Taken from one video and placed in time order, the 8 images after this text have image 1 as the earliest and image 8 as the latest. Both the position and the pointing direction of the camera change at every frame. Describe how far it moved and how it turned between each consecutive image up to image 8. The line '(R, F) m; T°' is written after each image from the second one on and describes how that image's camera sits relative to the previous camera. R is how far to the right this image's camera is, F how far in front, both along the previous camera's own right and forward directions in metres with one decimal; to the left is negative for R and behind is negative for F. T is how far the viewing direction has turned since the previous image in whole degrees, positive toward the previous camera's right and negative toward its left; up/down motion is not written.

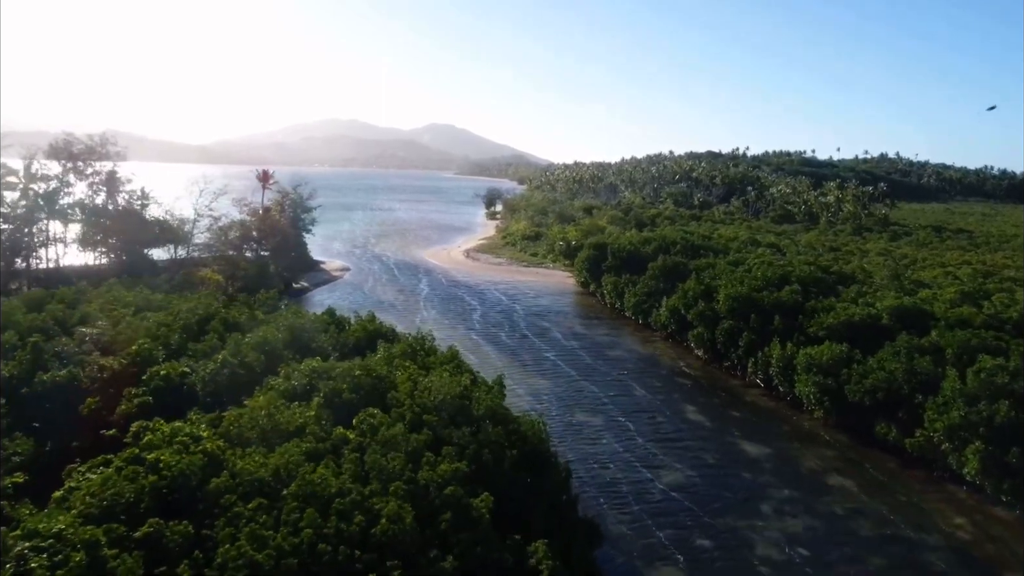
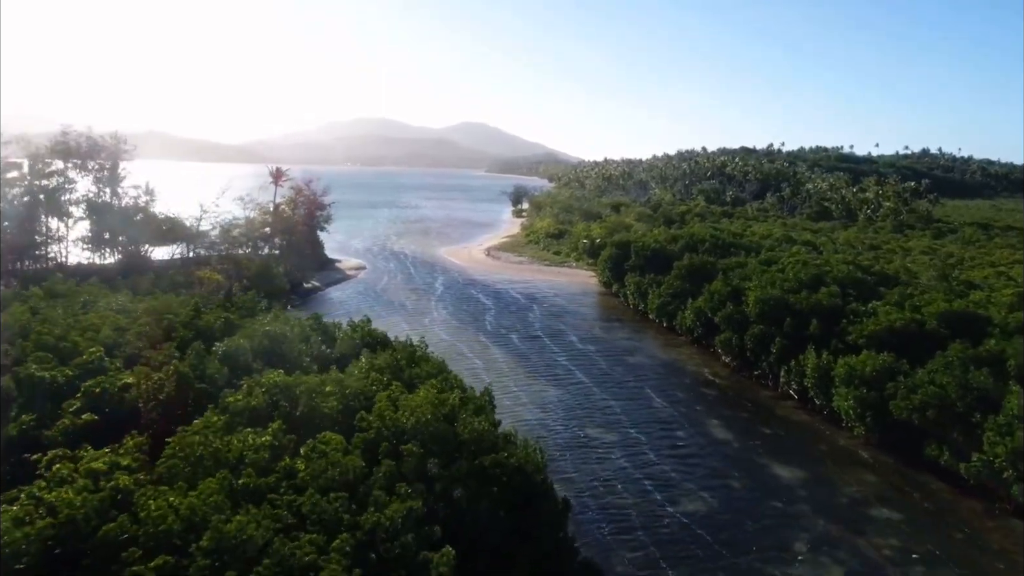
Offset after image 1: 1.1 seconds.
(+1.1, +2.9) m; -2°
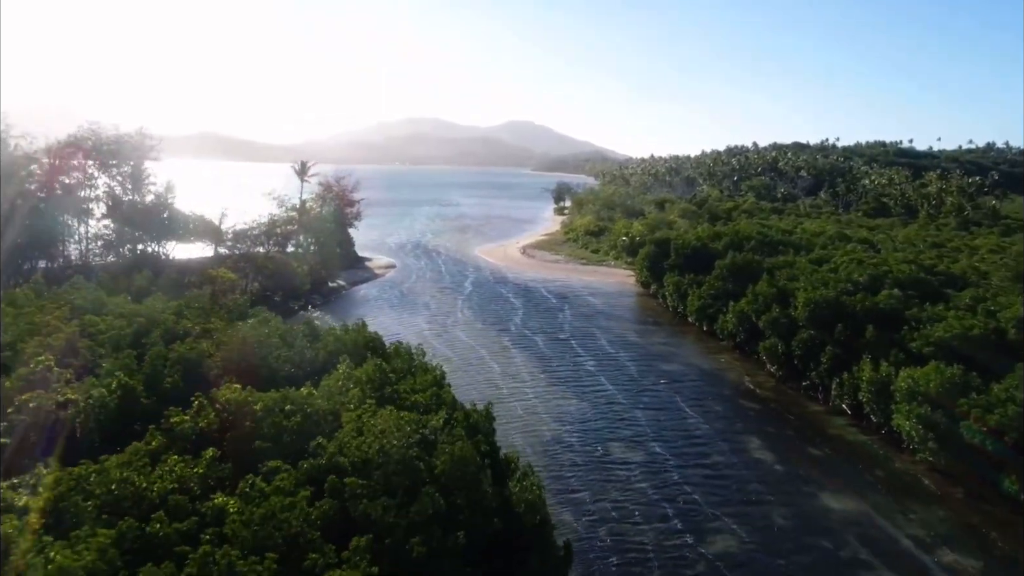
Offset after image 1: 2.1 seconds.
(+1.2, +3.0) m; -4°
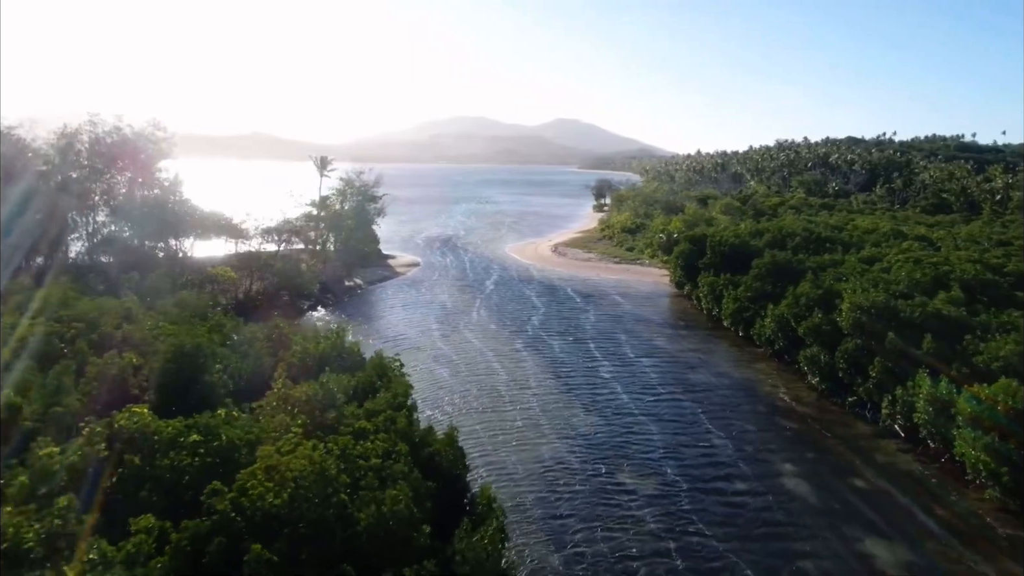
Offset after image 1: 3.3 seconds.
(+1.6, +3.3) m; -4°
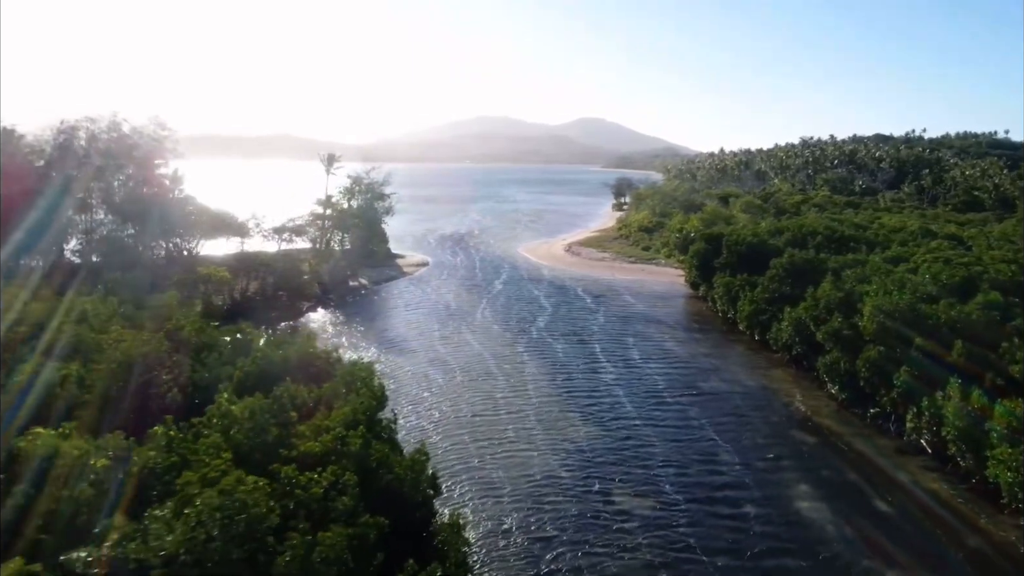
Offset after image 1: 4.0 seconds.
(+1.1, +1.8) m; -2°
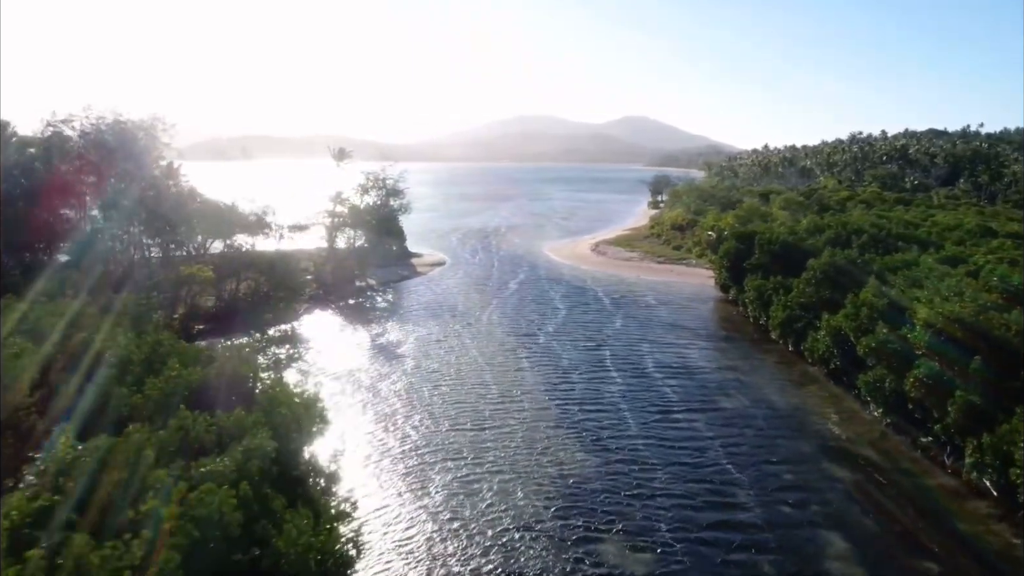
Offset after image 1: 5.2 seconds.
(+1.8, +3.6) m; -3°
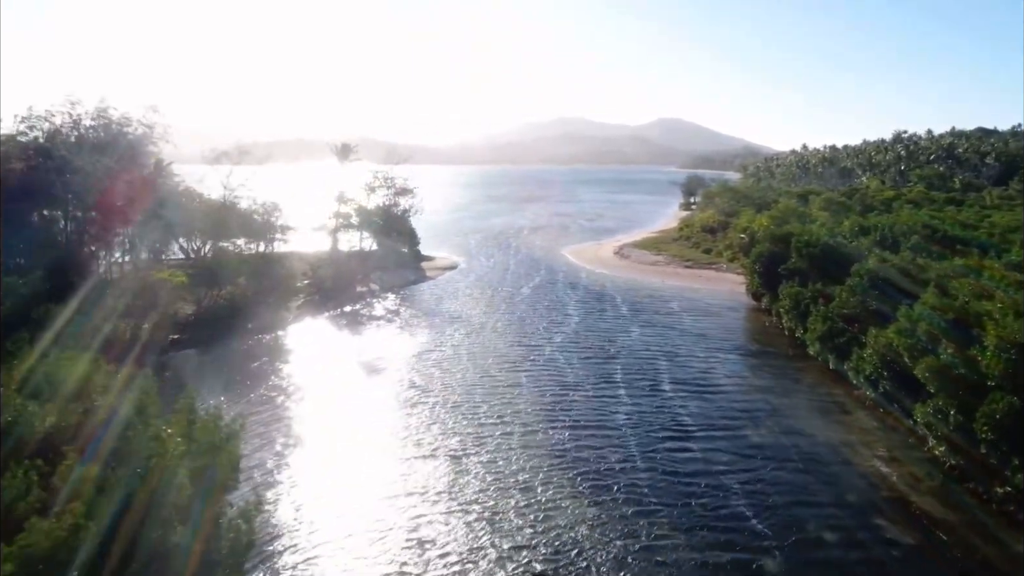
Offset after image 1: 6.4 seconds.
(+1.4, +4.0) m; -3°
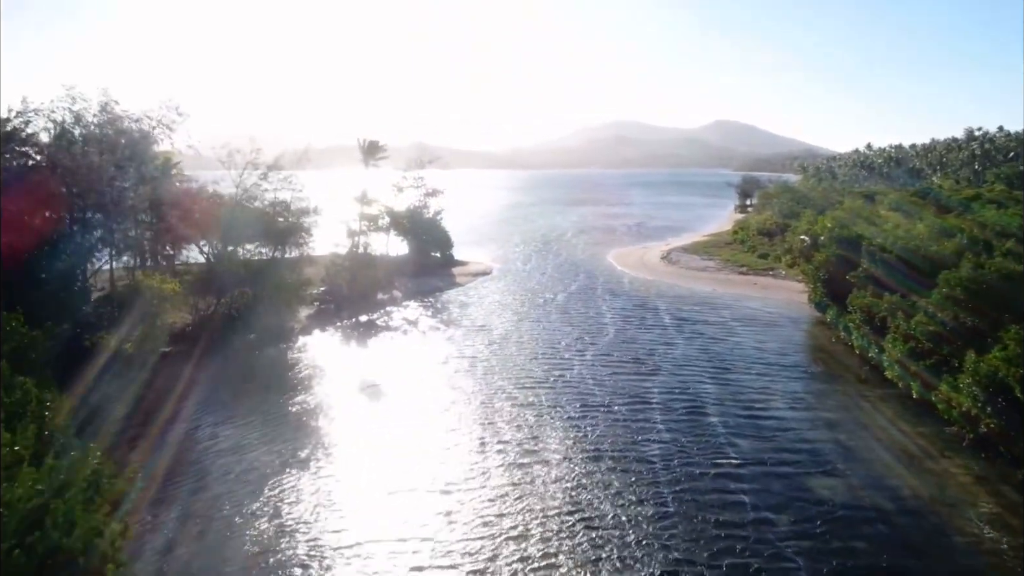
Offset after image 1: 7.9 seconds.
(+1.2, +4.2) m; -4°
